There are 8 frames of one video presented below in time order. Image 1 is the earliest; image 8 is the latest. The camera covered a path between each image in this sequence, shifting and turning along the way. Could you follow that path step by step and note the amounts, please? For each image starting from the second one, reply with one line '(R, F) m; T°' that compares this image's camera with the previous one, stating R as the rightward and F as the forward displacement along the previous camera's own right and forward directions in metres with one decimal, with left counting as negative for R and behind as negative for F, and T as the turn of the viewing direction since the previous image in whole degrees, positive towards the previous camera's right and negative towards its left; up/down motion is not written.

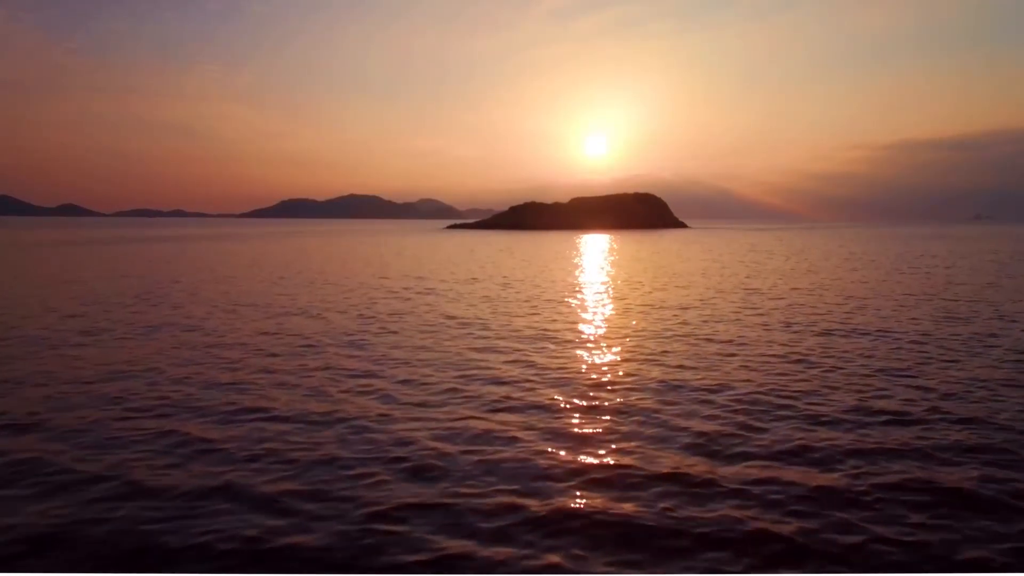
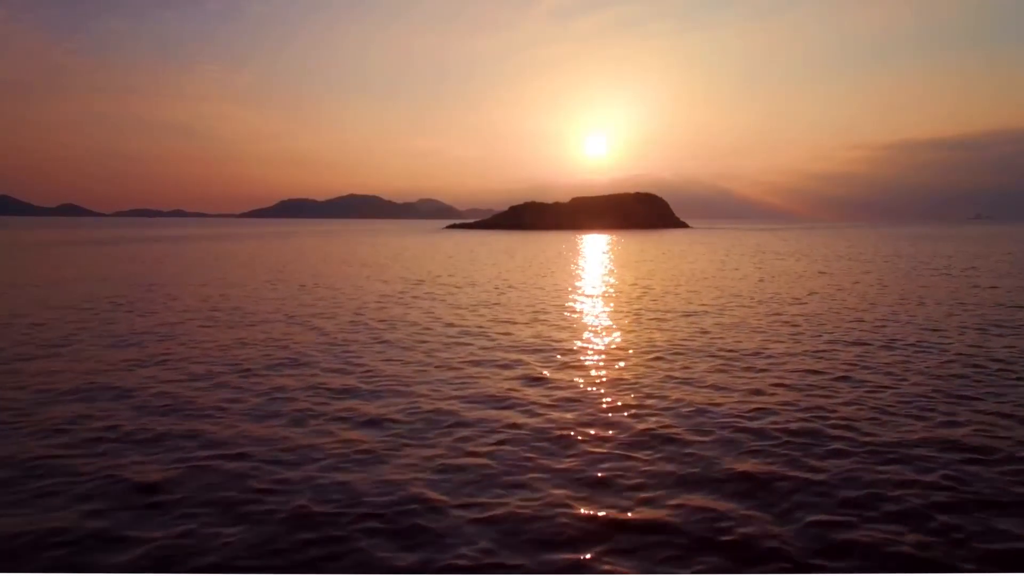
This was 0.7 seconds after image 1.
(-0.2, +1.8) m; 0°
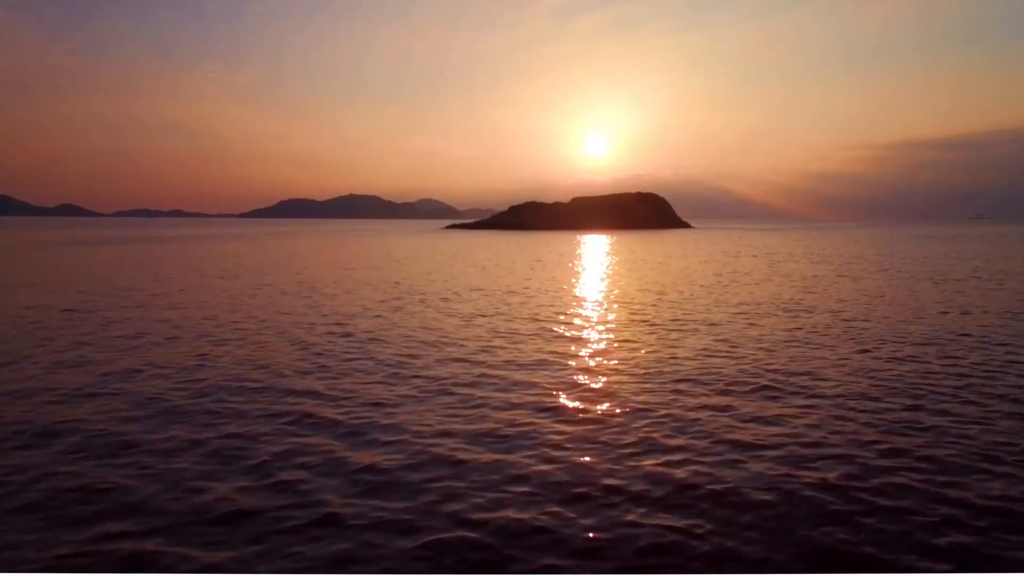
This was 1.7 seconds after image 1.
(-0.2, +2.3) m; 0°
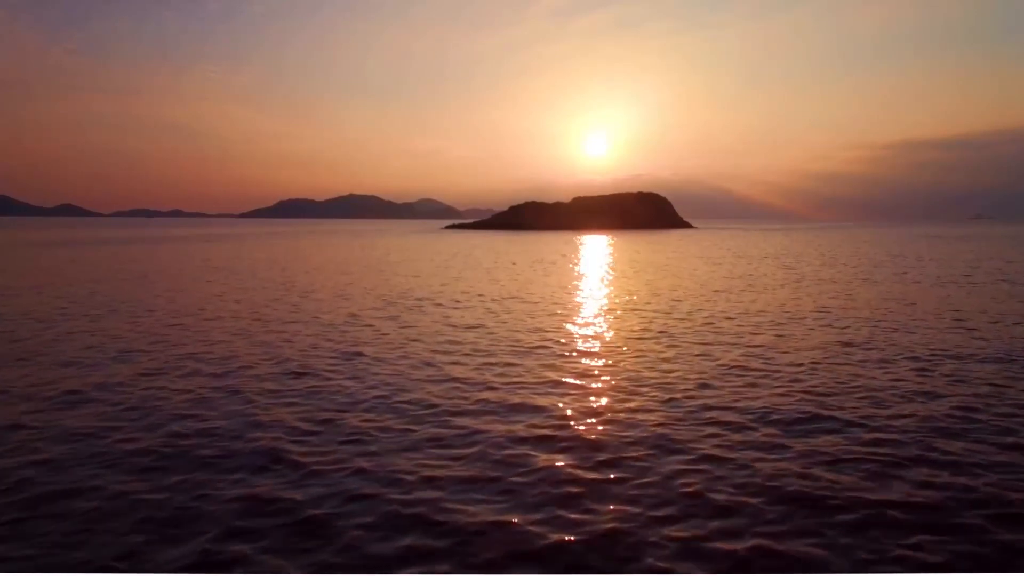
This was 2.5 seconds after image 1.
(-0.2, +2.2) m; 0°
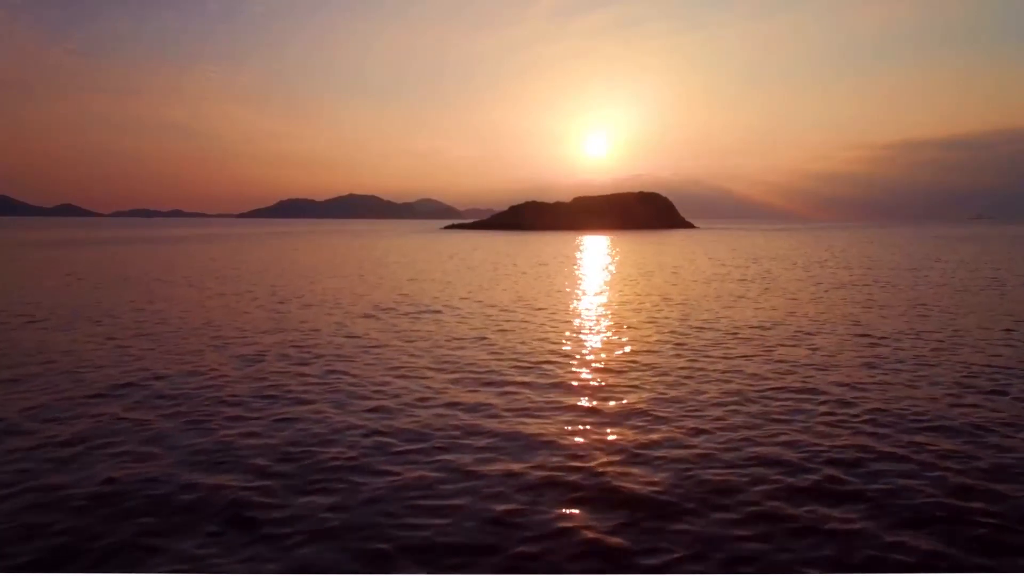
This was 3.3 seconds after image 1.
(-0.2, +2.1) m; 0°
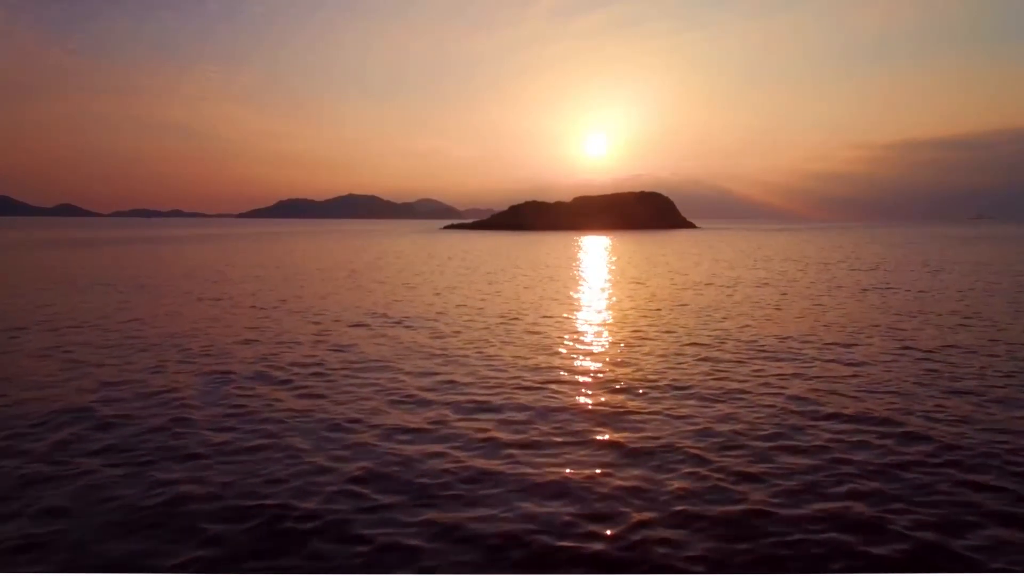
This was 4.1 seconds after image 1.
(-0.2, +2.2) m; 0°
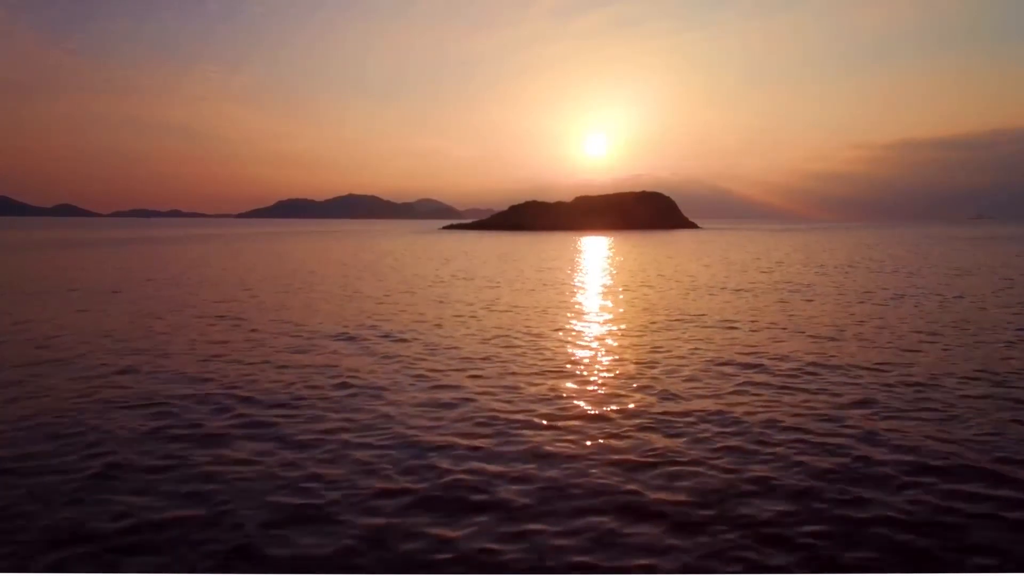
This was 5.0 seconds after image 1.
(-0.3, +3.0) m; 0°
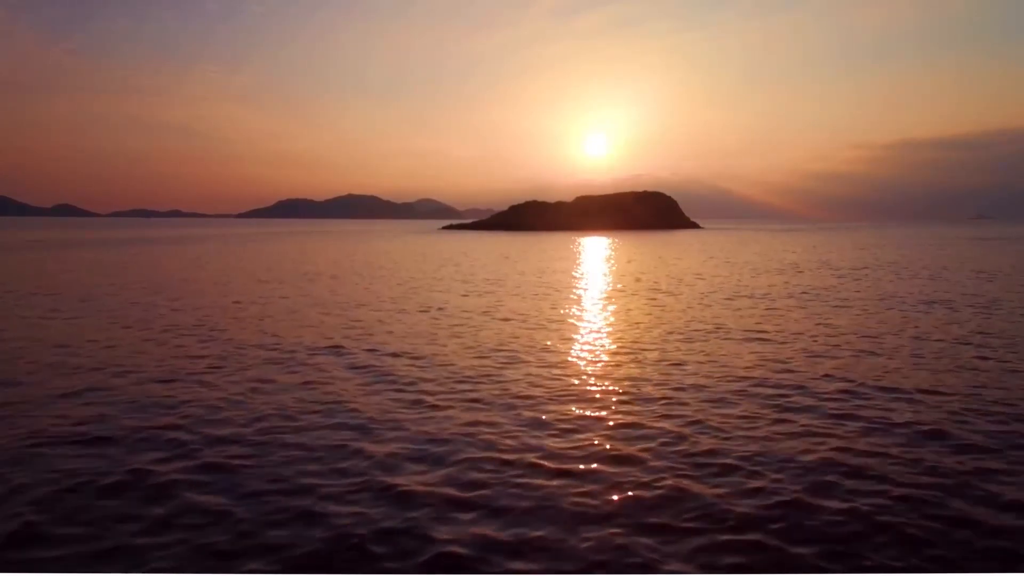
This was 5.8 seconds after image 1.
(-0.3, +2.6) m; 0°
